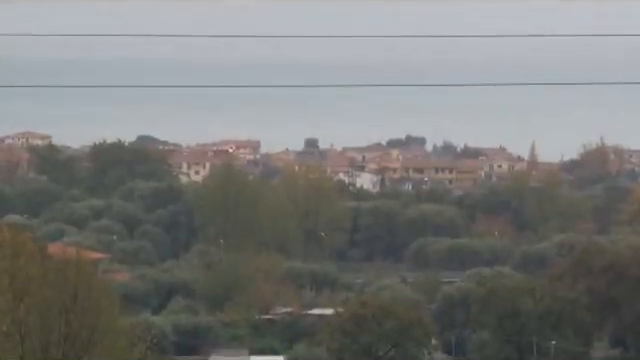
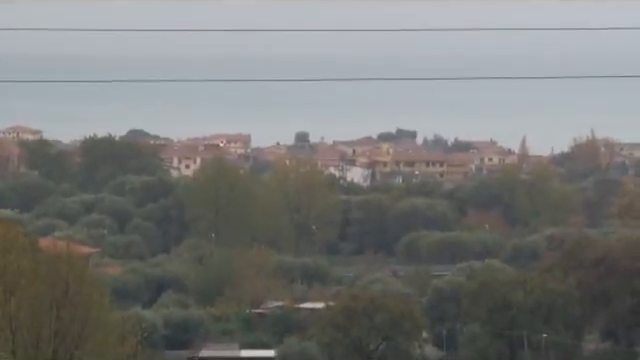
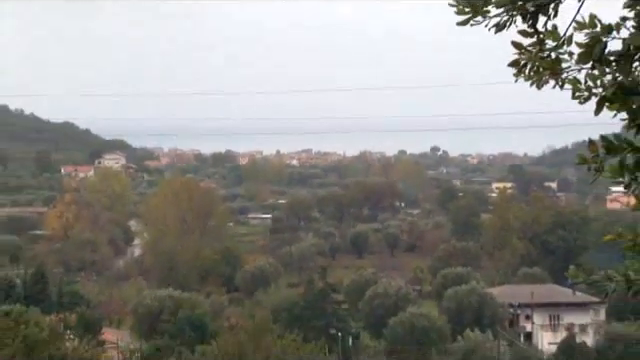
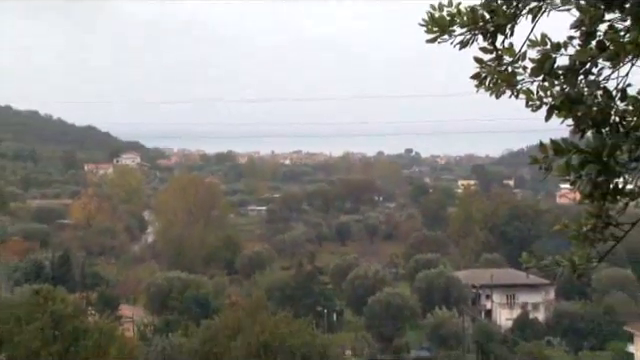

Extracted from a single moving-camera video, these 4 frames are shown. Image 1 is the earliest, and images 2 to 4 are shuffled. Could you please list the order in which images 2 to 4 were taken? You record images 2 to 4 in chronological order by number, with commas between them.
2, 3, 4
